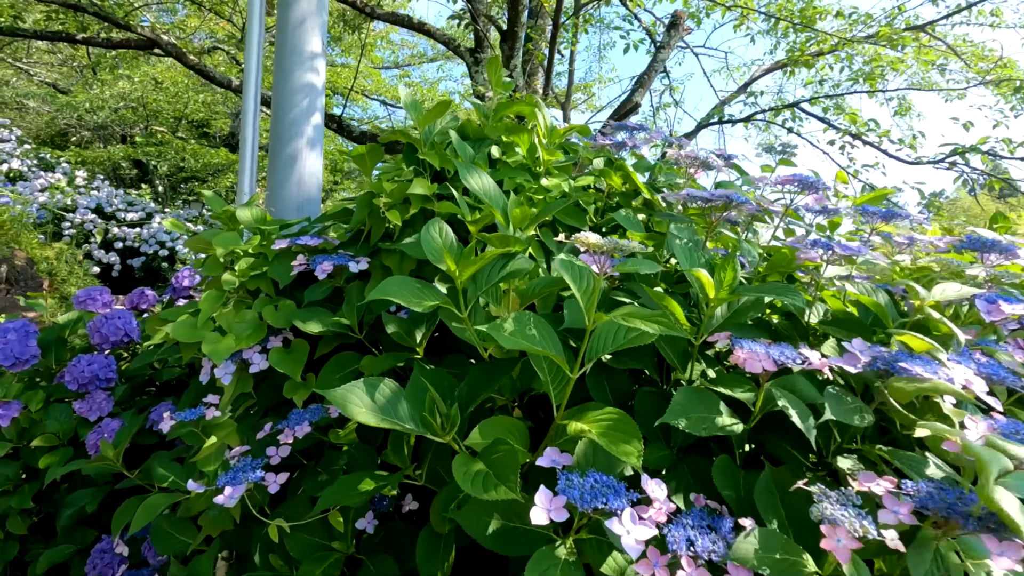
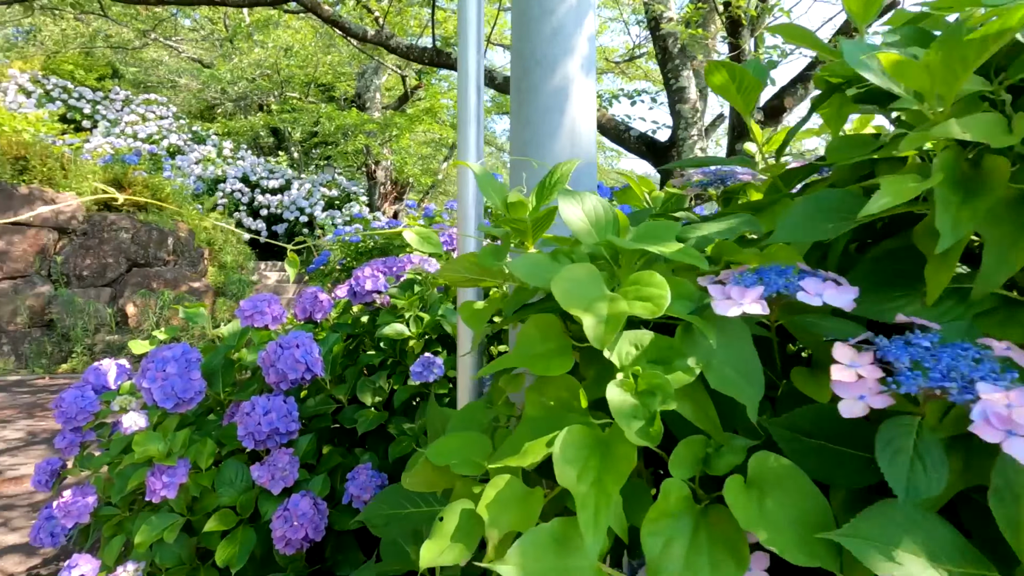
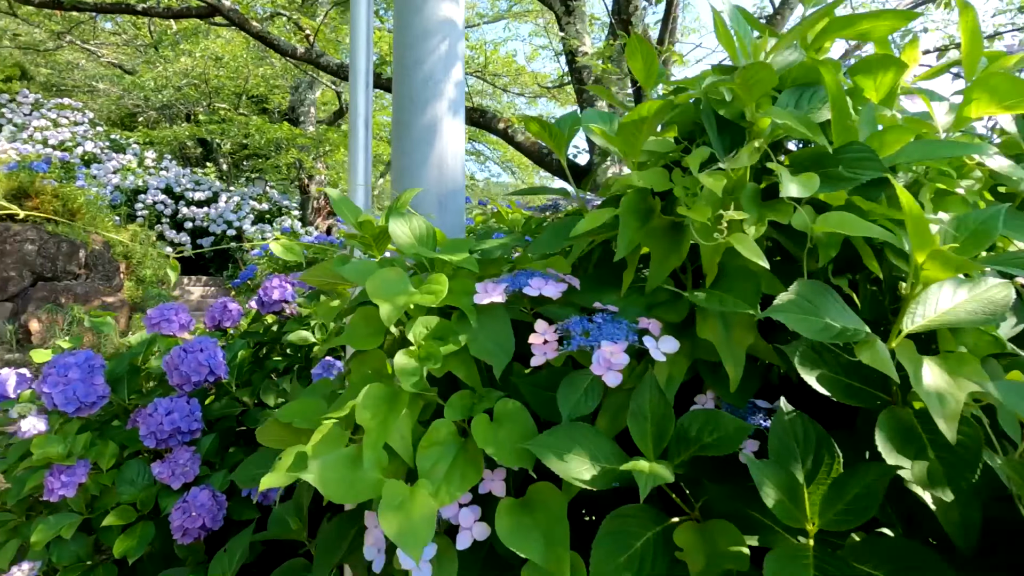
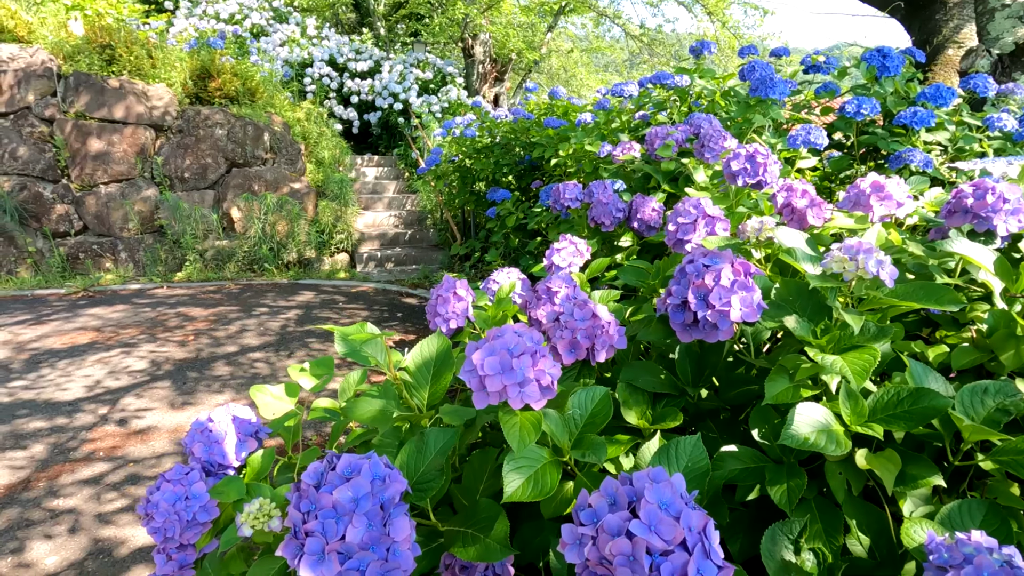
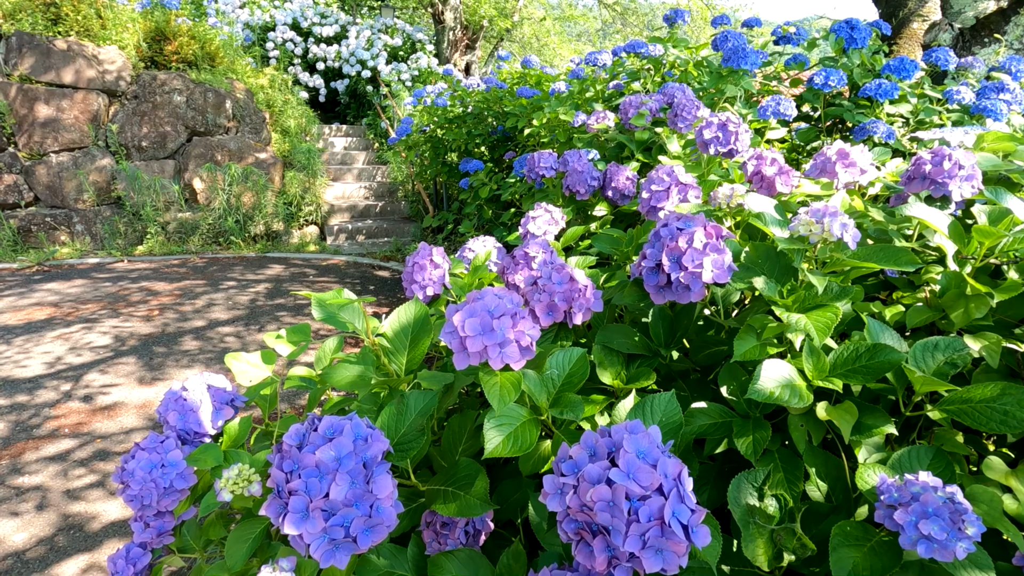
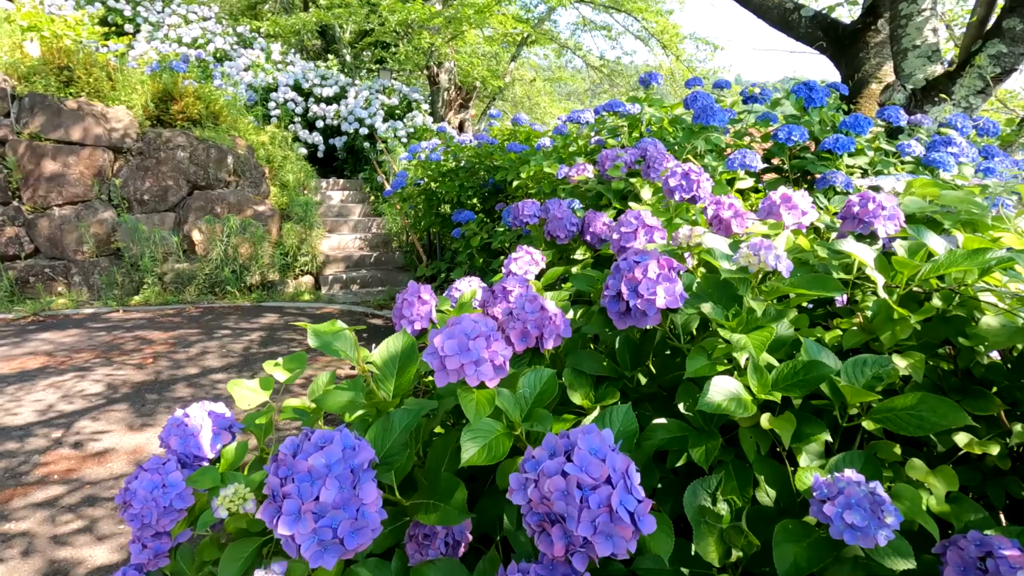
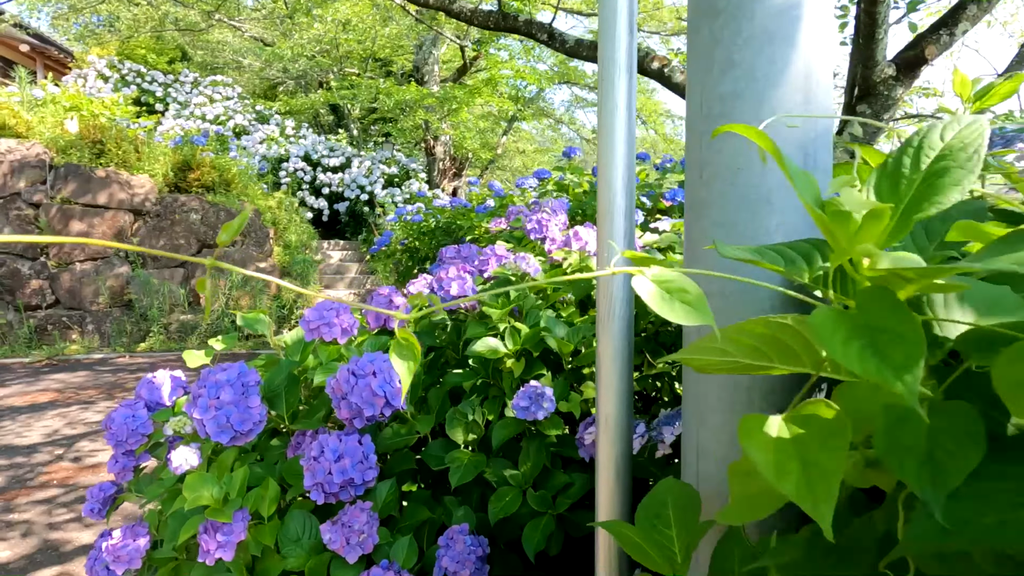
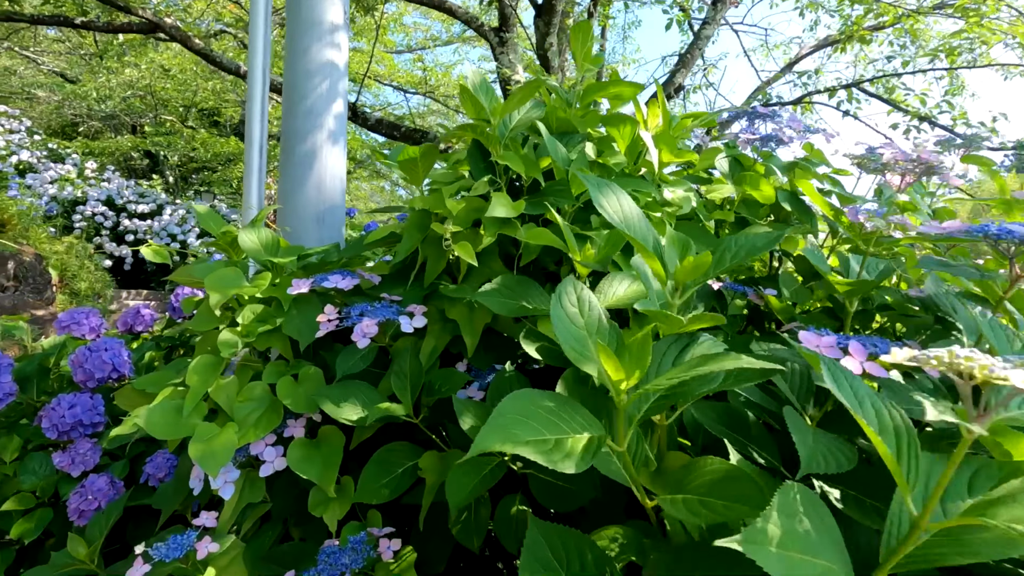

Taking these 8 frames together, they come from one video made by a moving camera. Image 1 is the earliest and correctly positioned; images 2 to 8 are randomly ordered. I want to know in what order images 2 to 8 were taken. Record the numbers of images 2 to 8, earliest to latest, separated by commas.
8, 3, 2, 7, 6, 4, 5
